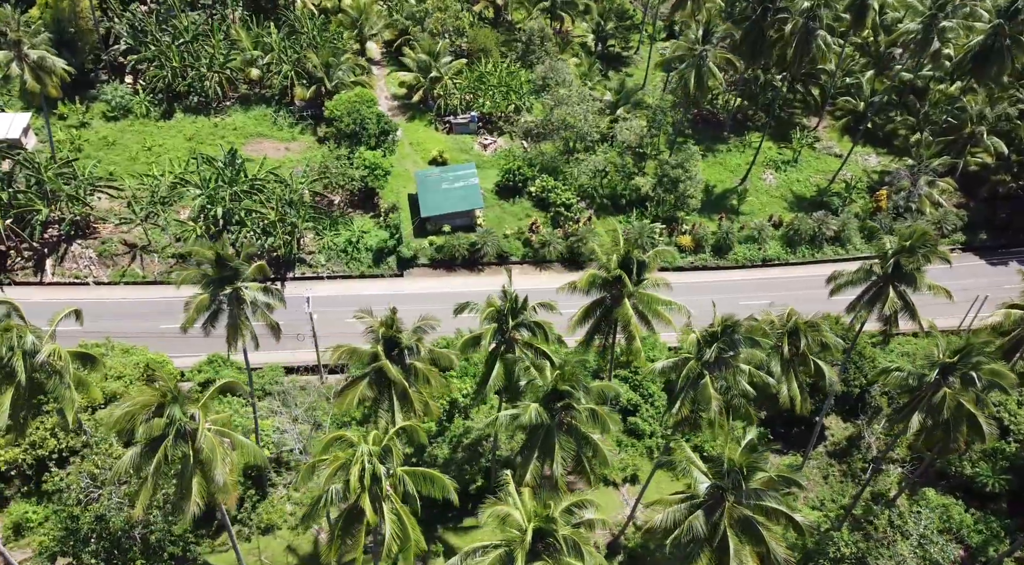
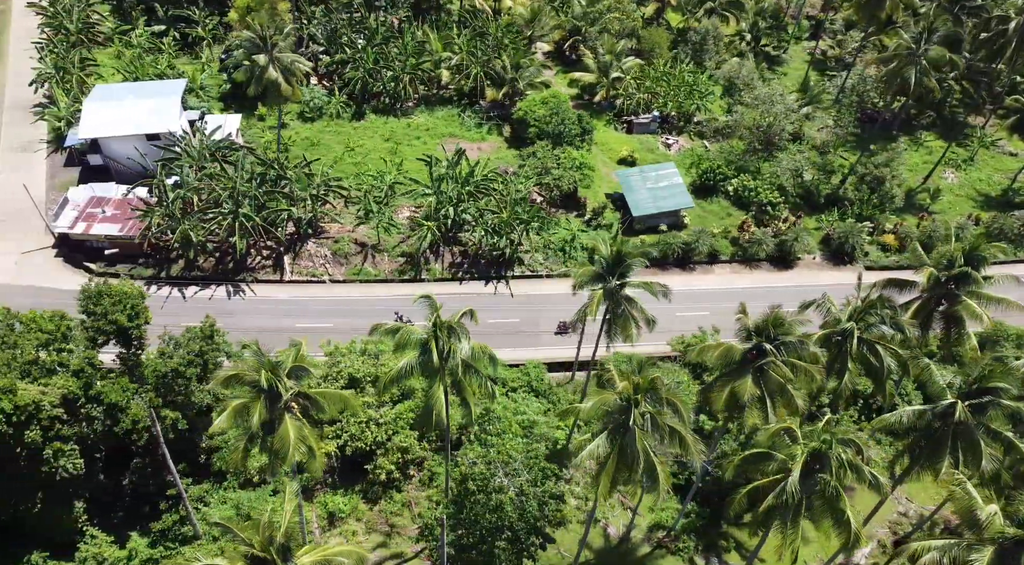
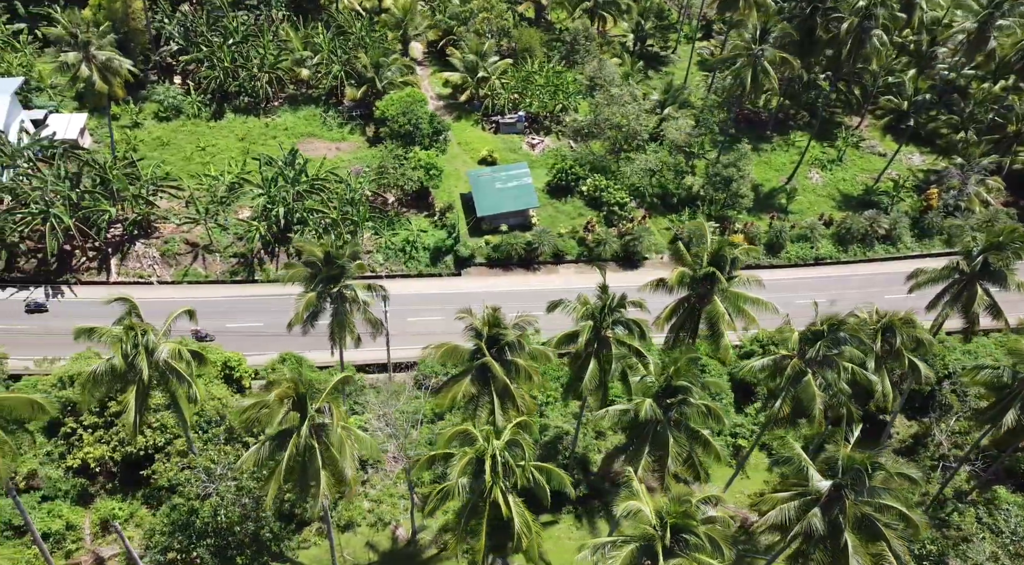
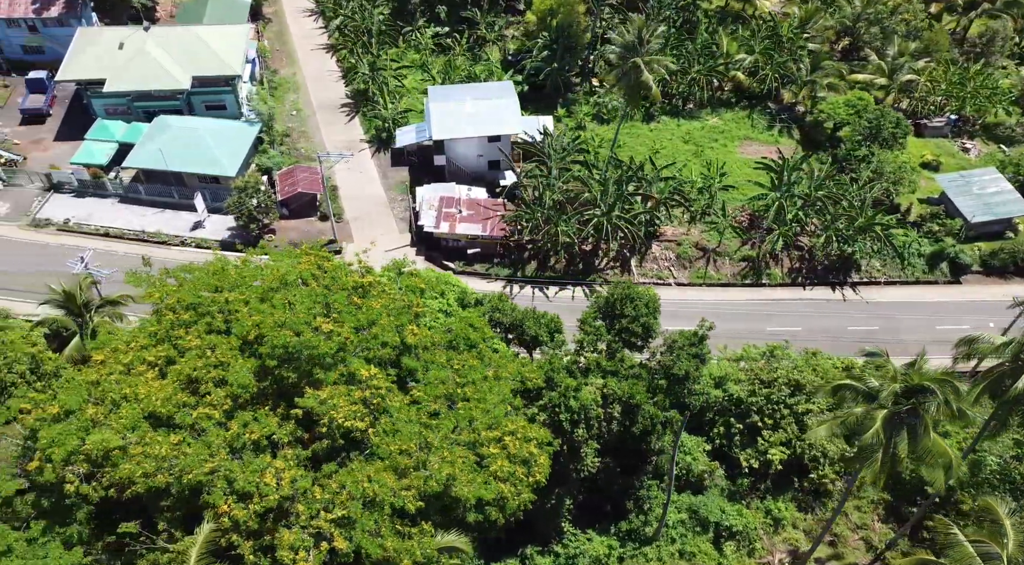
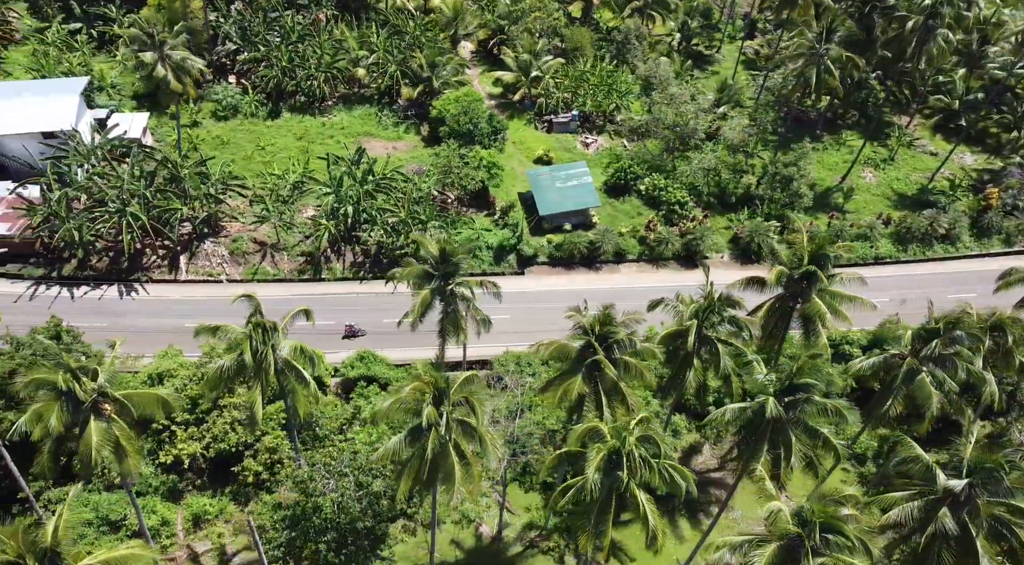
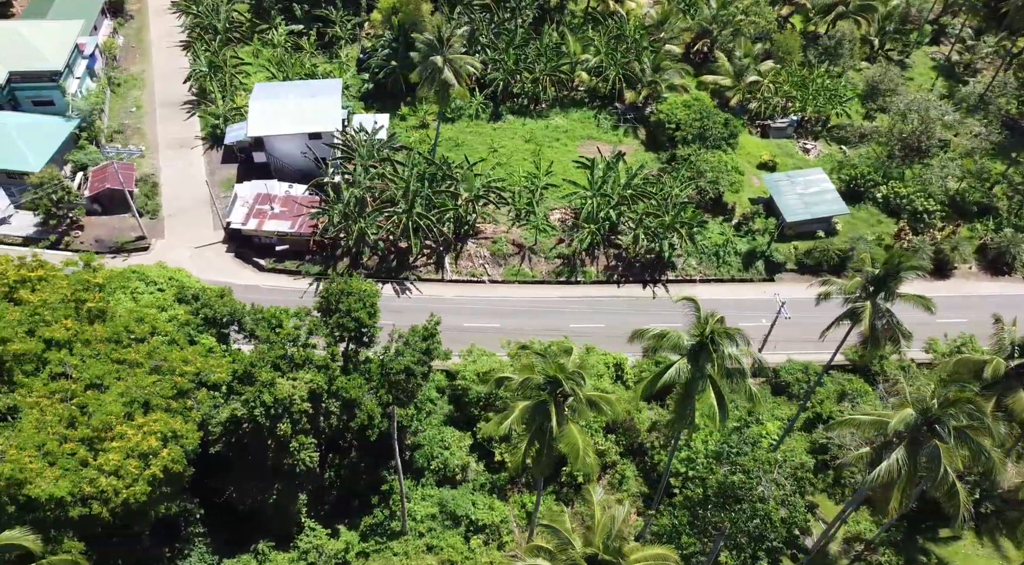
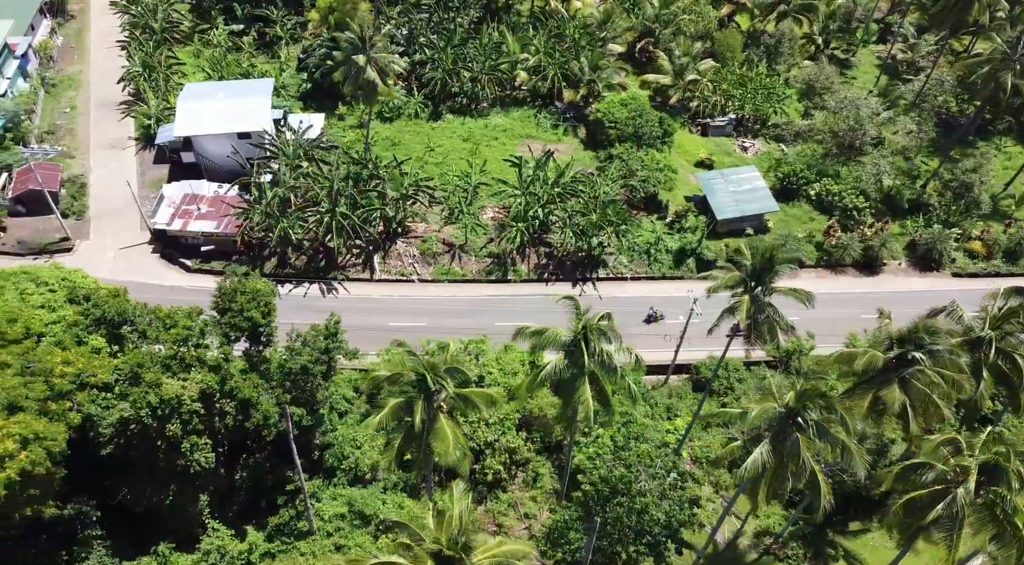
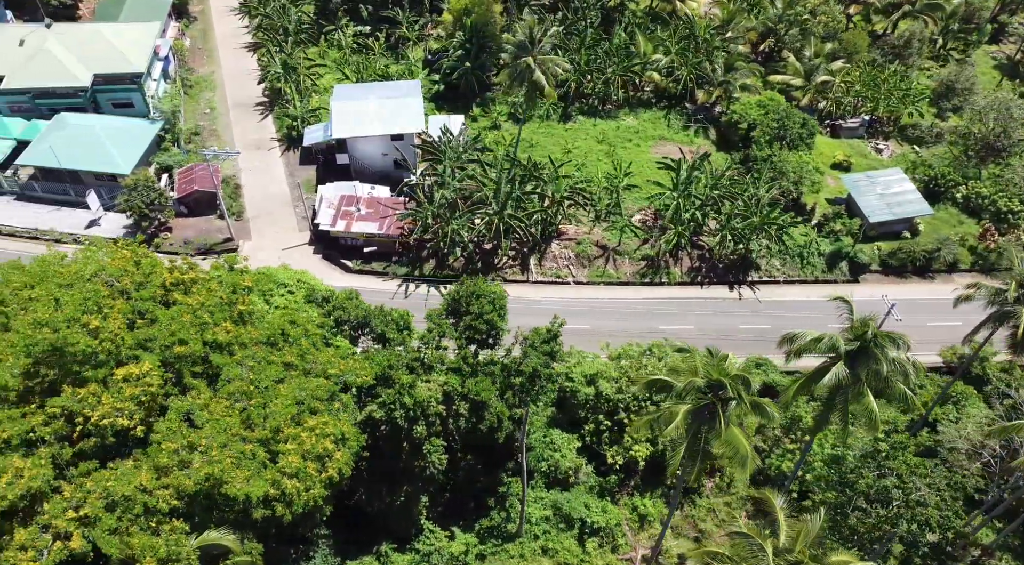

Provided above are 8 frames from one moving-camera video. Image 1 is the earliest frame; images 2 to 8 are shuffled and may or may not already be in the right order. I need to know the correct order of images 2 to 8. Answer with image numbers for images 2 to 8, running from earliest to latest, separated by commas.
3, 5, 2, 7, 6, 8, 4
